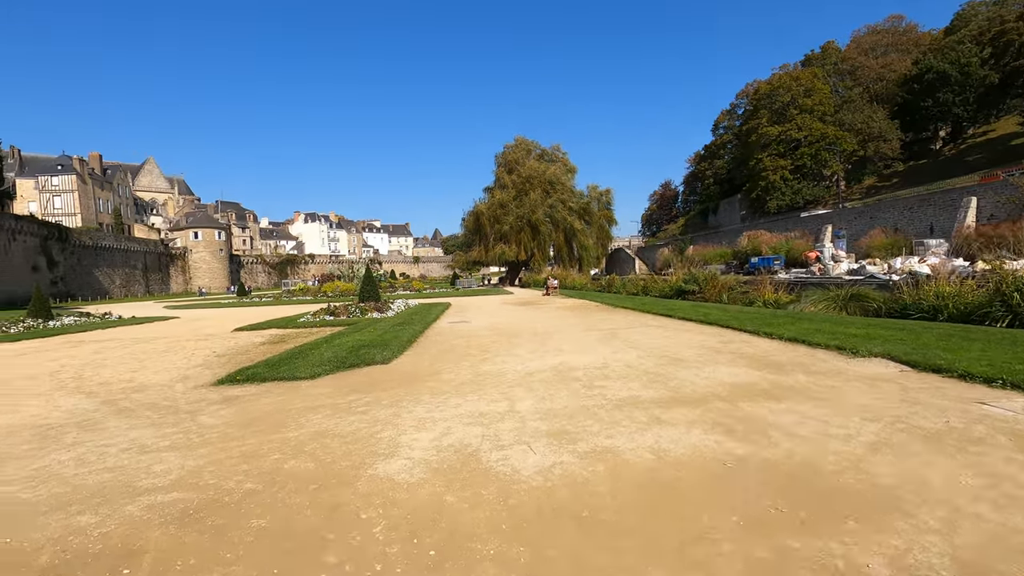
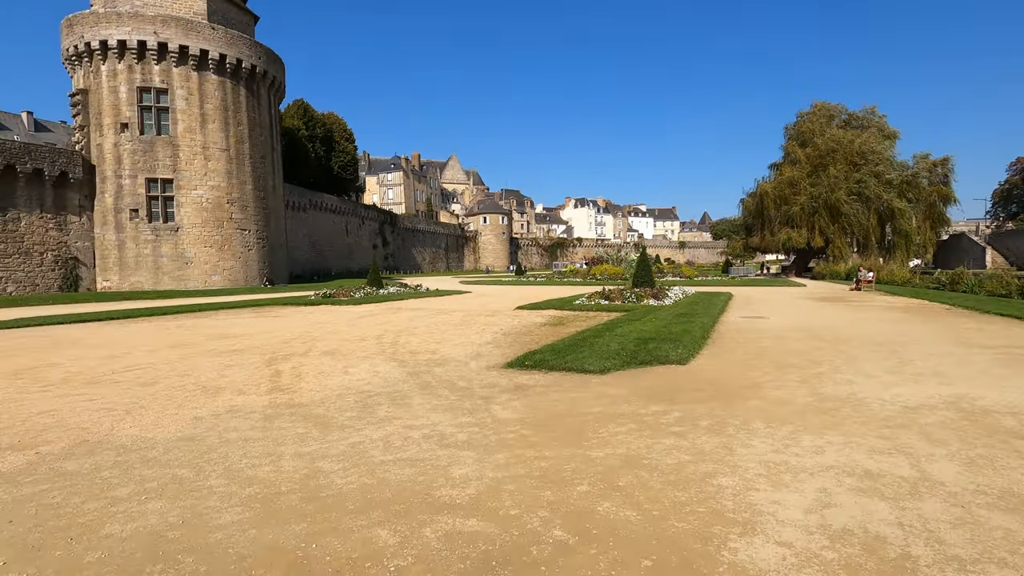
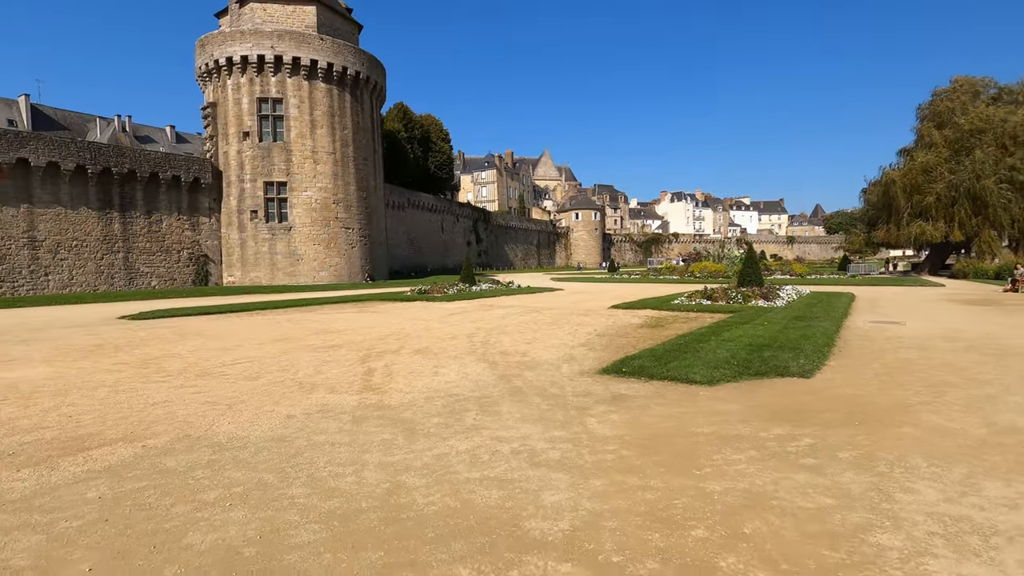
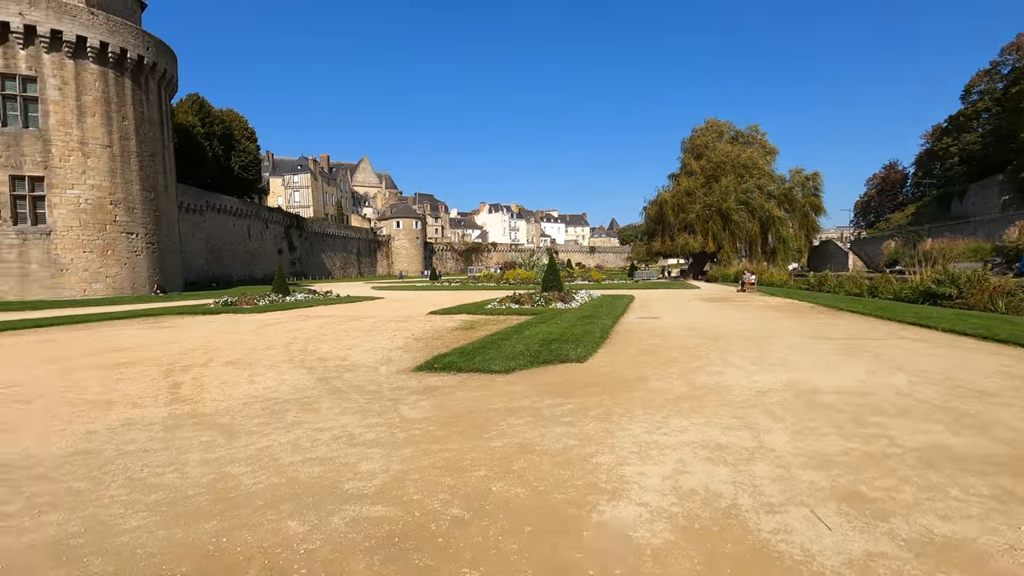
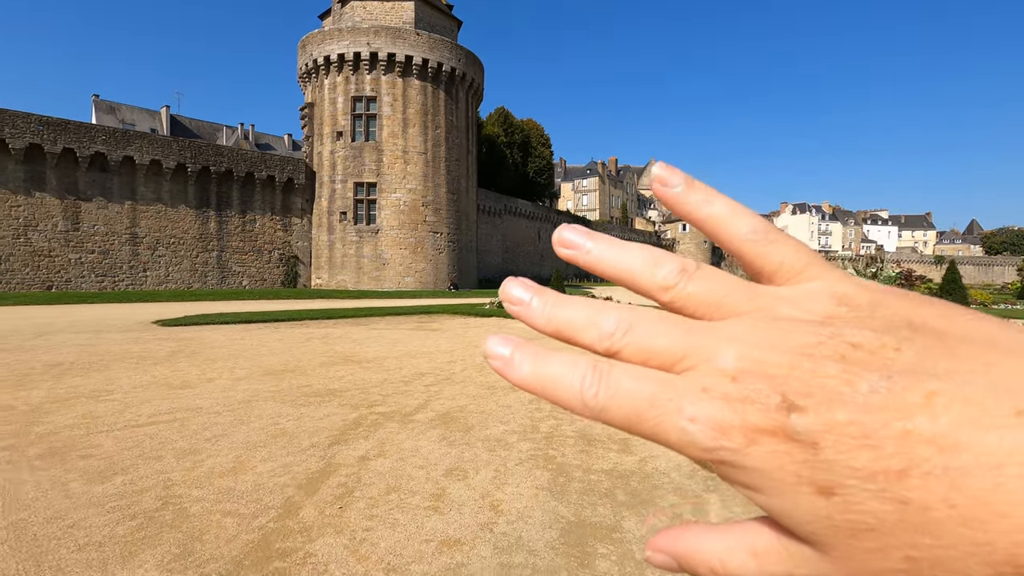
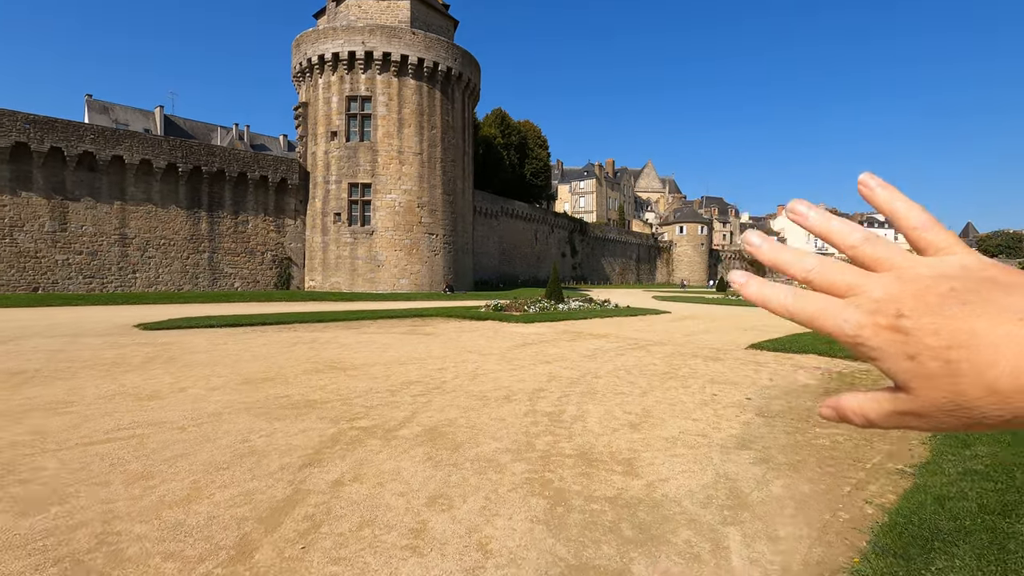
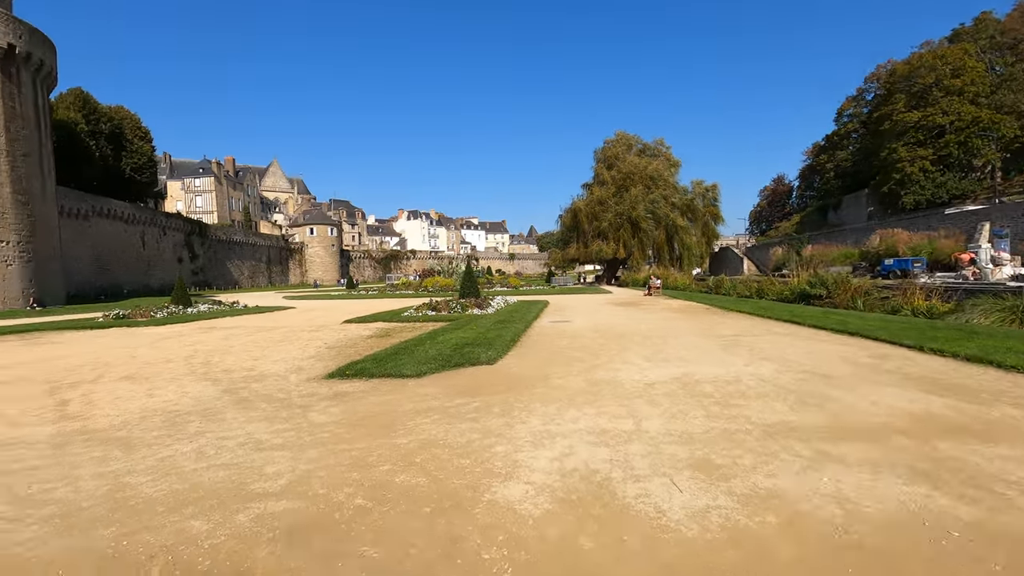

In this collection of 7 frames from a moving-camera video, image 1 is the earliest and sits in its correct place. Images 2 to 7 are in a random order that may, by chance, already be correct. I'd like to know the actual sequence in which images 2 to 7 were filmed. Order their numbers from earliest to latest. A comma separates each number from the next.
7, 4, 2, 3, 5, 6
